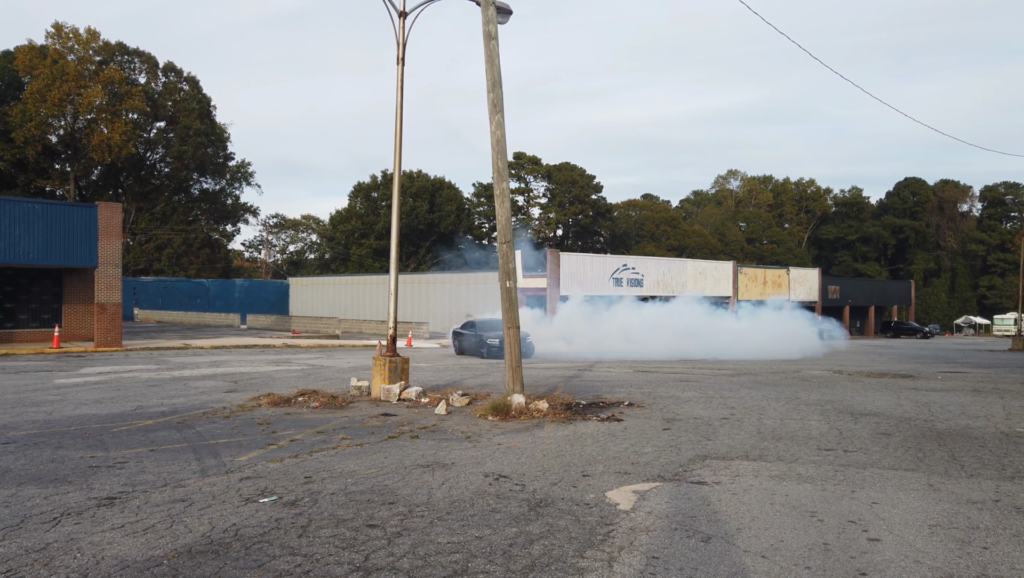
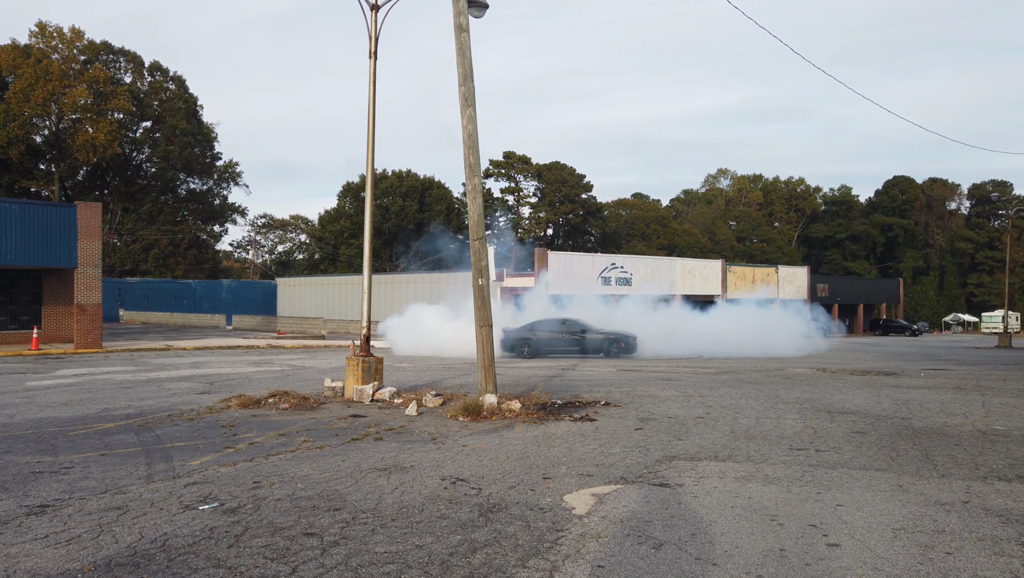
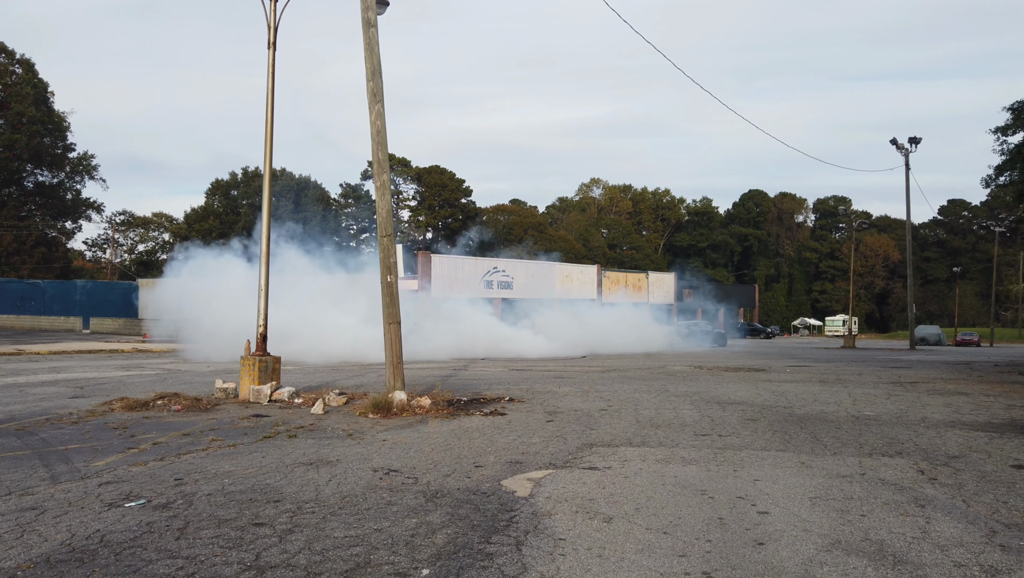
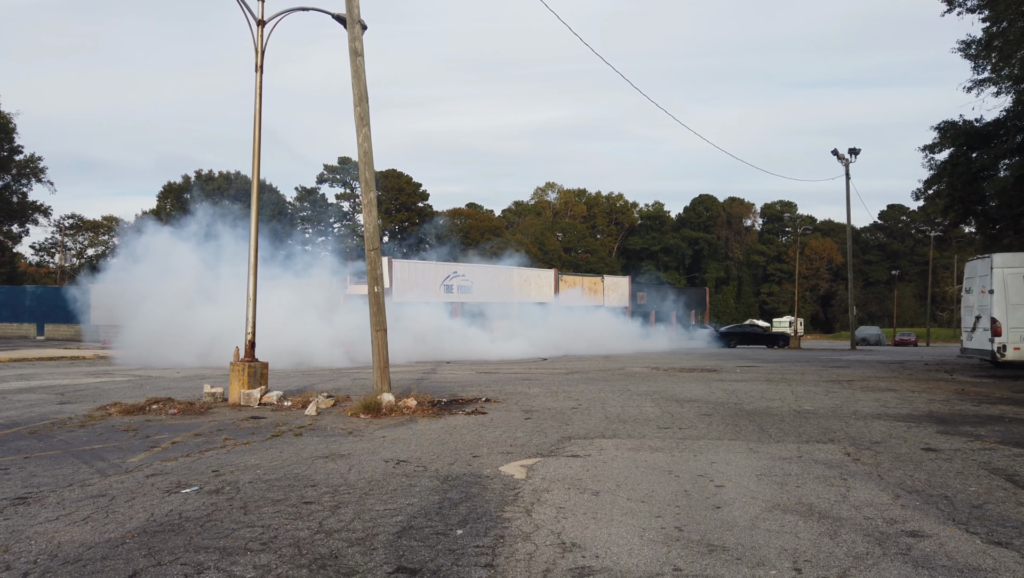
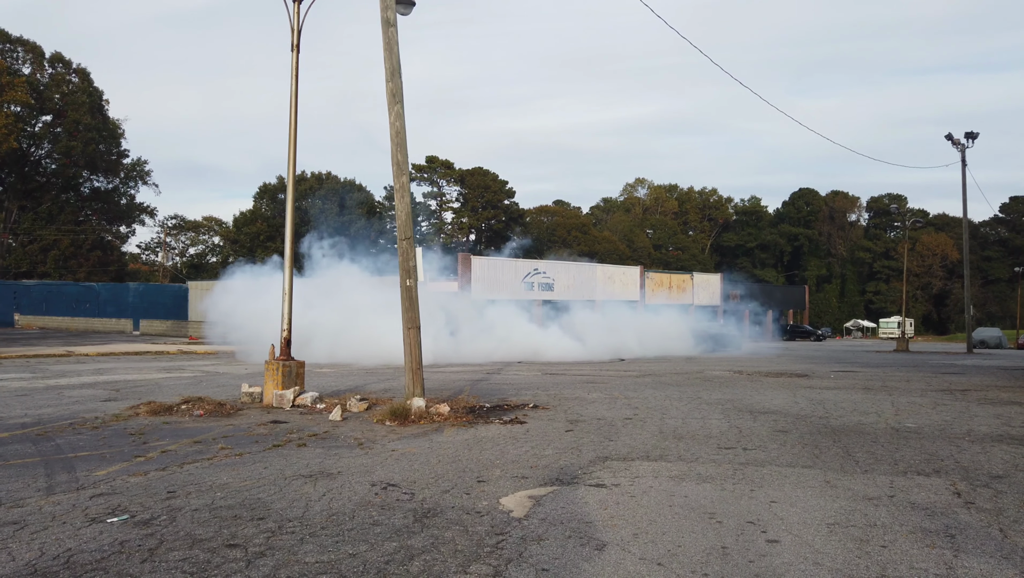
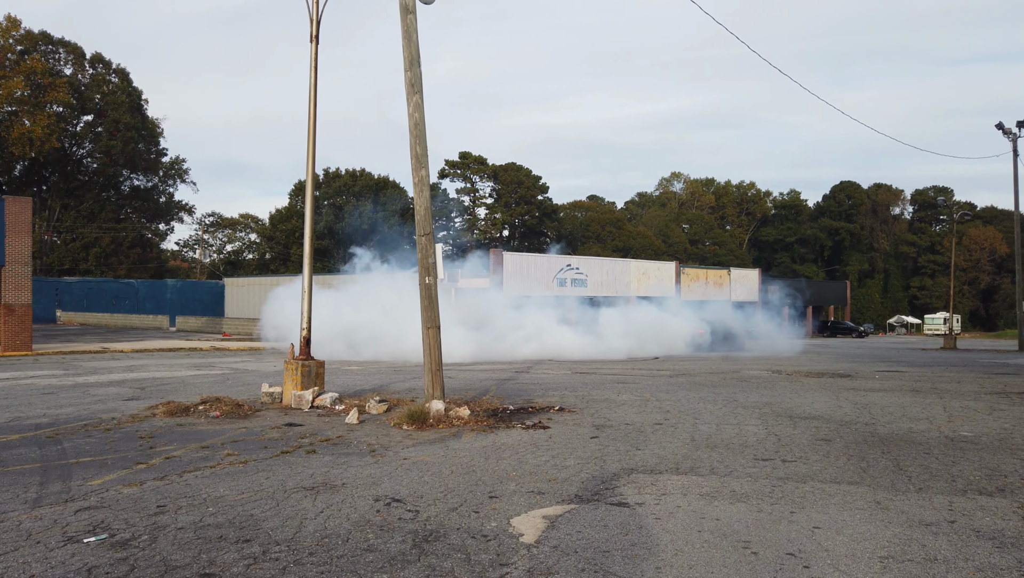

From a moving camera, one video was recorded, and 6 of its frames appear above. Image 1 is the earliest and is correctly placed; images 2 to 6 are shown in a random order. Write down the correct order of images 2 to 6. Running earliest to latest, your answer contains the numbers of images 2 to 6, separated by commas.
2, 6, 5, 3, 4
